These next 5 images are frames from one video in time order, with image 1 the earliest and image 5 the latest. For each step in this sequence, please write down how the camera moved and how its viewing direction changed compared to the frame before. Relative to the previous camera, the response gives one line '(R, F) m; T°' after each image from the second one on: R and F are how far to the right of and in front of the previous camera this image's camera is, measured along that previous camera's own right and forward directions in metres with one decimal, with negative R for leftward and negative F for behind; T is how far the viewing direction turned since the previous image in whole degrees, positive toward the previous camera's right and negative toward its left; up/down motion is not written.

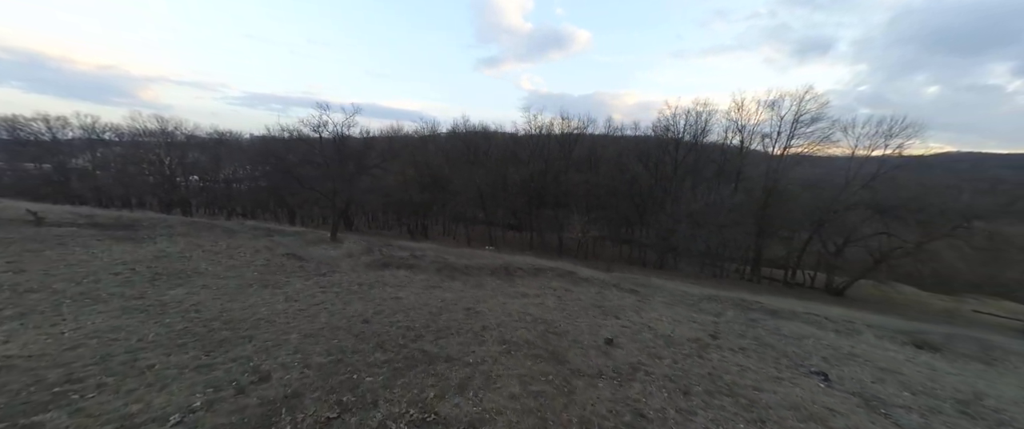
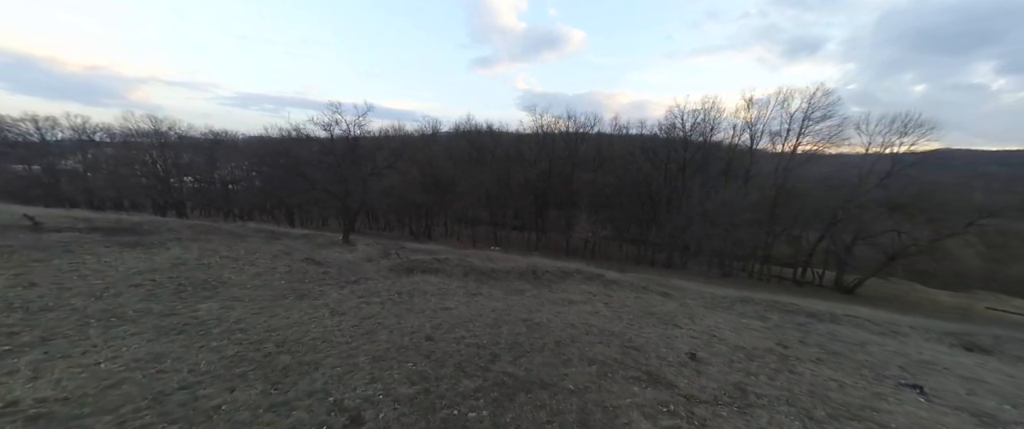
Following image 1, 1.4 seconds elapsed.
(-1.7, +0.8) m; +1°
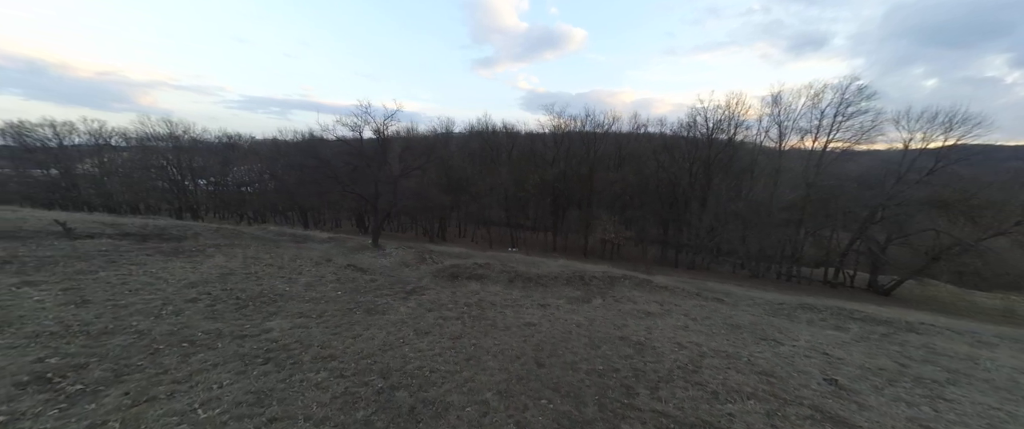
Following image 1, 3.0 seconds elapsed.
(-2.1, +0.9) m; -1°
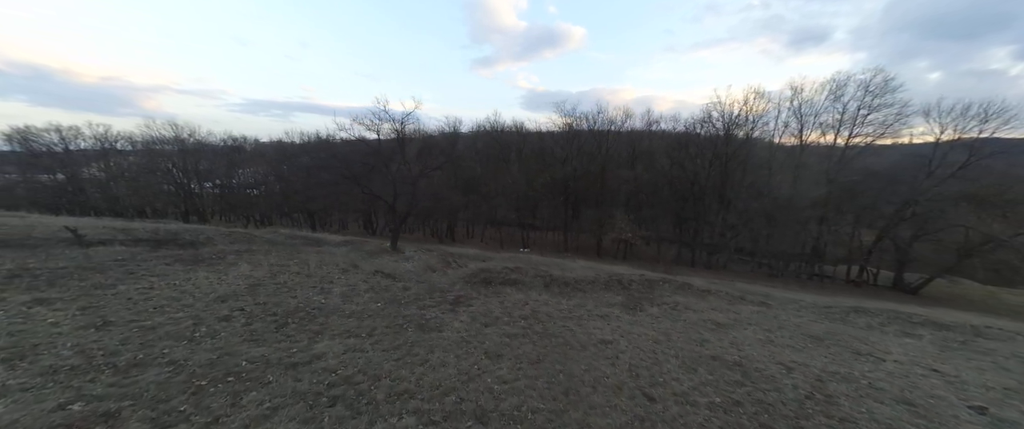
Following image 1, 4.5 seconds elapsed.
(-1.5, +1.0) m; 0°
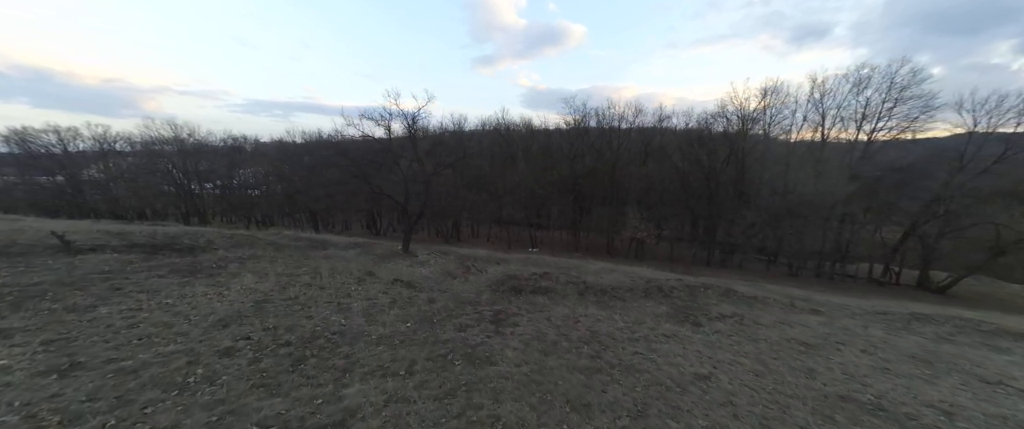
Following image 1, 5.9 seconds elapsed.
(-1.2, +1.5) m; 0°
